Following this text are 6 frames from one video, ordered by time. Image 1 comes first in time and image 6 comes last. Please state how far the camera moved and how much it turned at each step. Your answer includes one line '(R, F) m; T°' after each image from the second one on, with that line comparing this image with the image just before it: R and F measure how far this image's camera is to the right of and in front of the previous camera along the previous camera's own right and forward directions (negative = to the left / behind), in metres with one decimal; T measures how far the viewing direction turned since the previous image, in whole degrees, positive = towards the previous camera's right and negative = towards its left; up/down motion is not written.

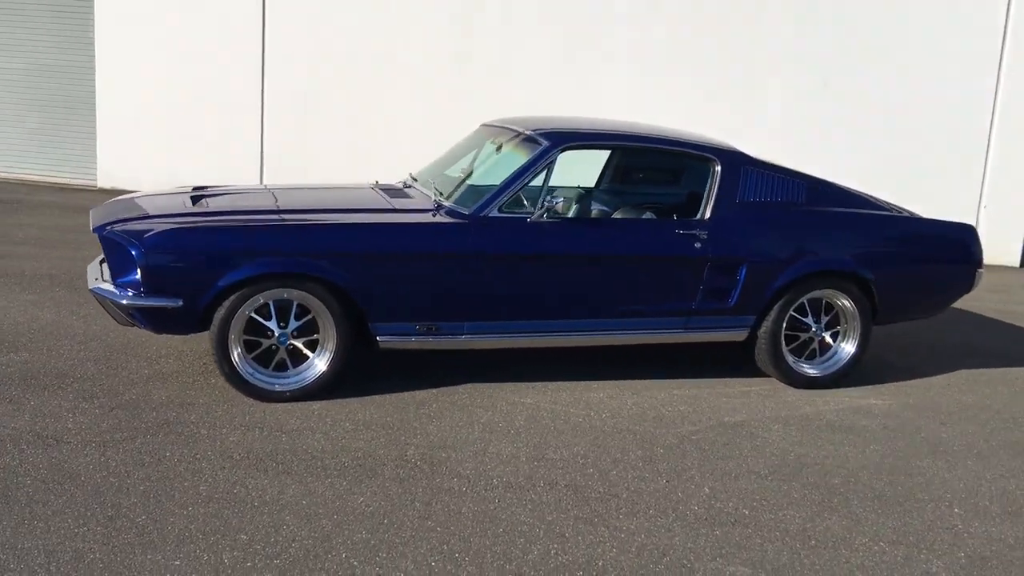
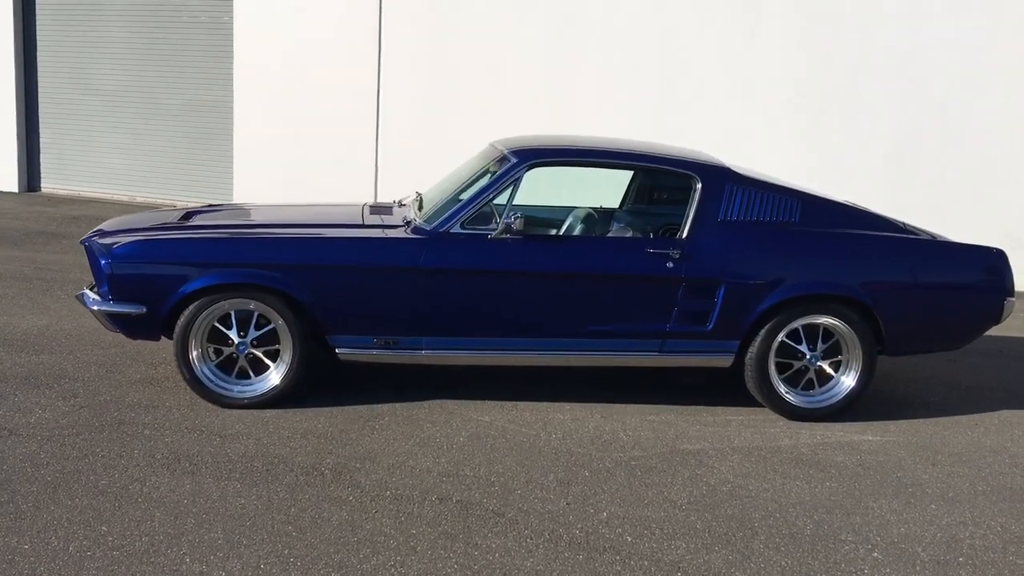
(+1.2, +0.2) m; -11°
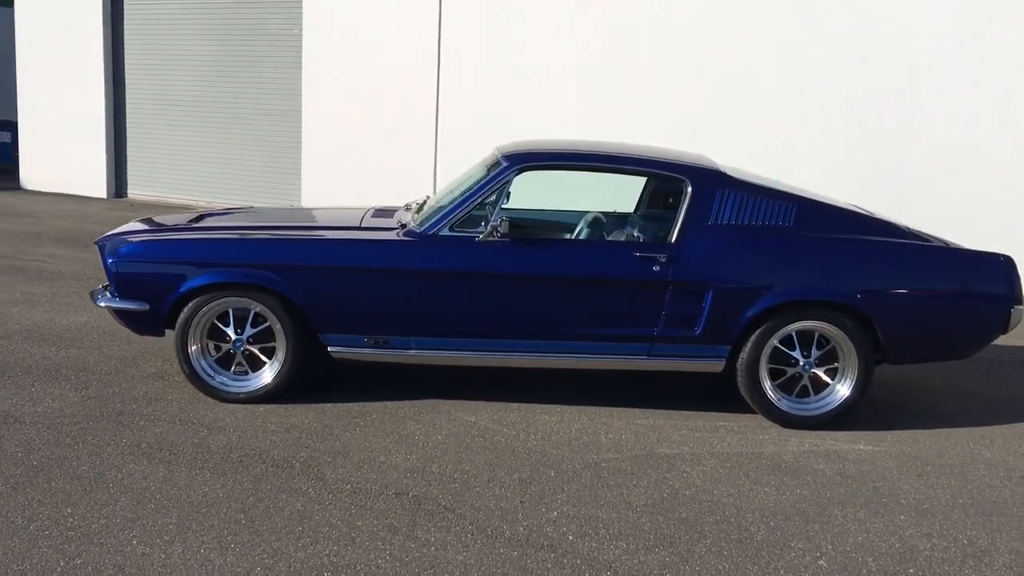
(+0.6, 0.0) m; -6°
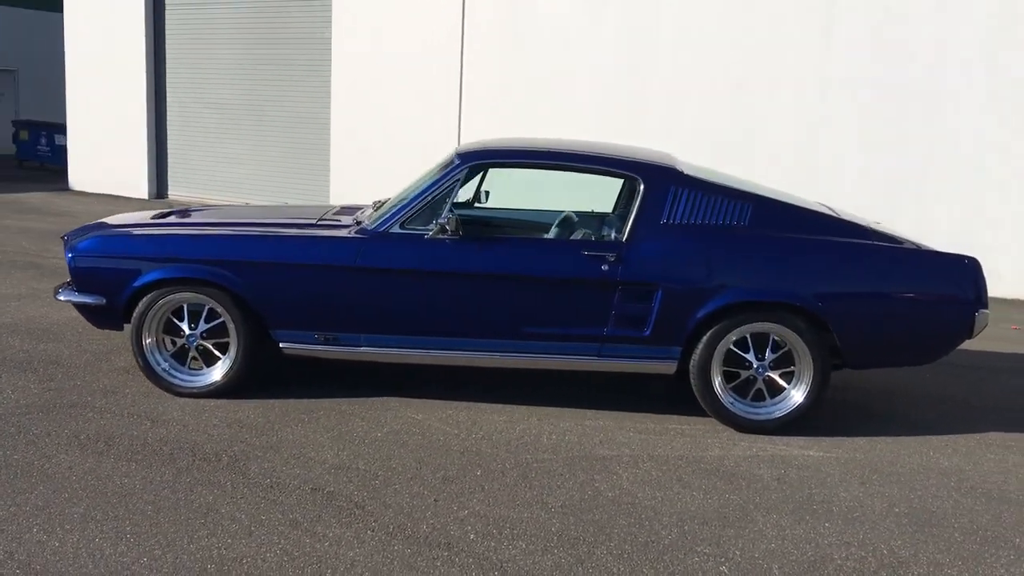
(+0.6, +0.1) m; -4°
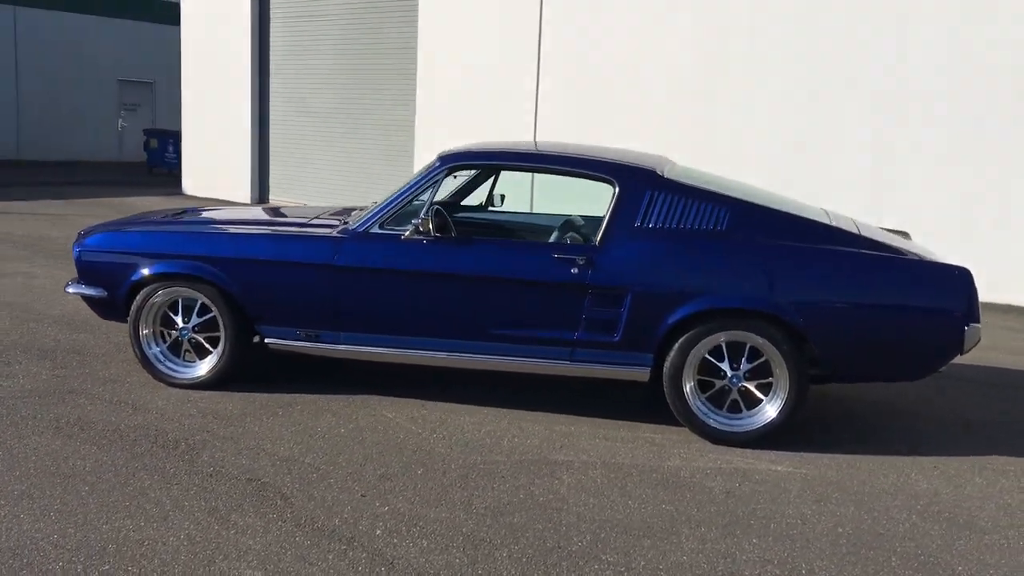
(+0.8, +0.1) m; -8°
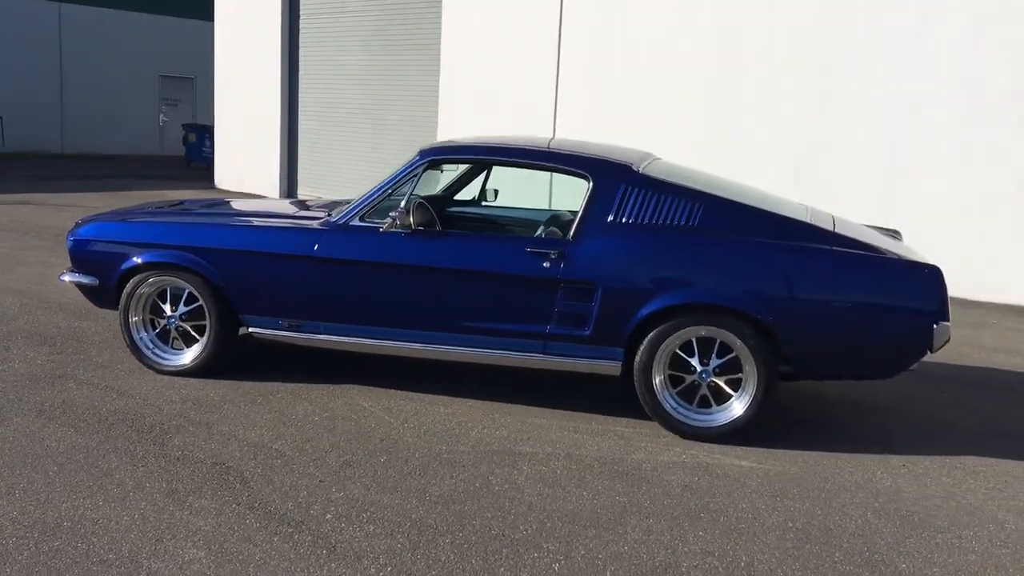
(+0.4, 0.0) m; -2°
